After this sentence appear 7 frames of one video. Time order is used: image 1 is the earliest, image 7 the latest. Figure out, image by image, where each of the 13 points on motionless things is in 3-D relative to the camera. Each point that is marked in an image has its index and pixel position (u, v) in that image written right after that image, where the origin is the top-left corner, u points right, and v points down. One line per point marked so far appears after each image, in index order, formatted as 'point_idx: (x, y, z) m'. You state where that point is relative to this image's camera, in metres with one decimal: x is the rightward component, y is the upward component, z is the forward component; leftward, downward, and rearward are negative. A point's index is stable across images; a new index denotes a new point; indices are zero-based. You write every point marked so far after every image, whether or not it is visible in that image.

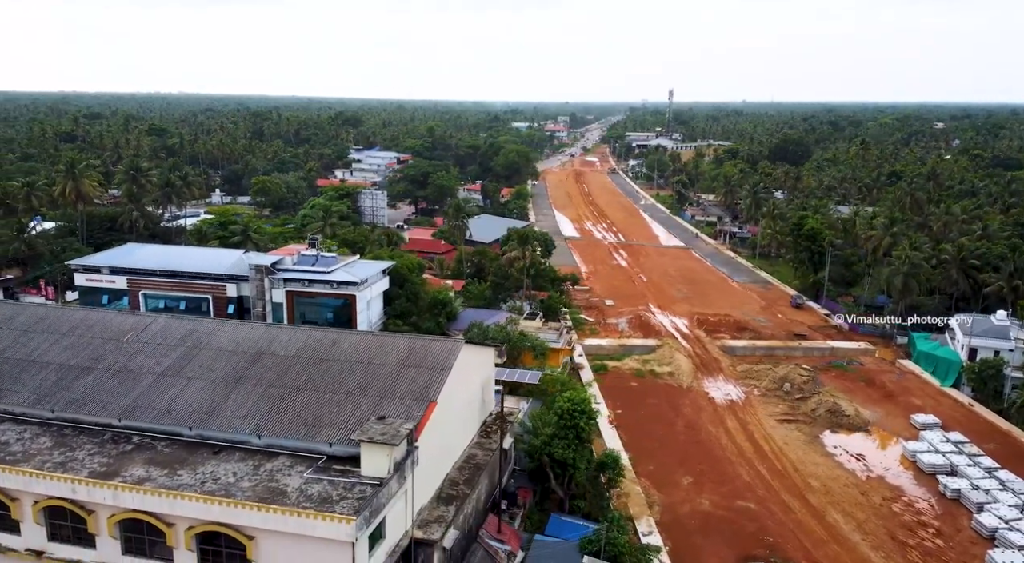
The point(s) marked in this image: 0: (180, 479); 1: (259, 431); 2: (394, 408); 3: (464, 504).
0: (-6.4, -3.8, +14.6) m
1: (-5.2, -3.1, +15.7) m
2: (-2.5, -2.7, +16.0) m
3: (-1.1, -5.0, +17.1) m
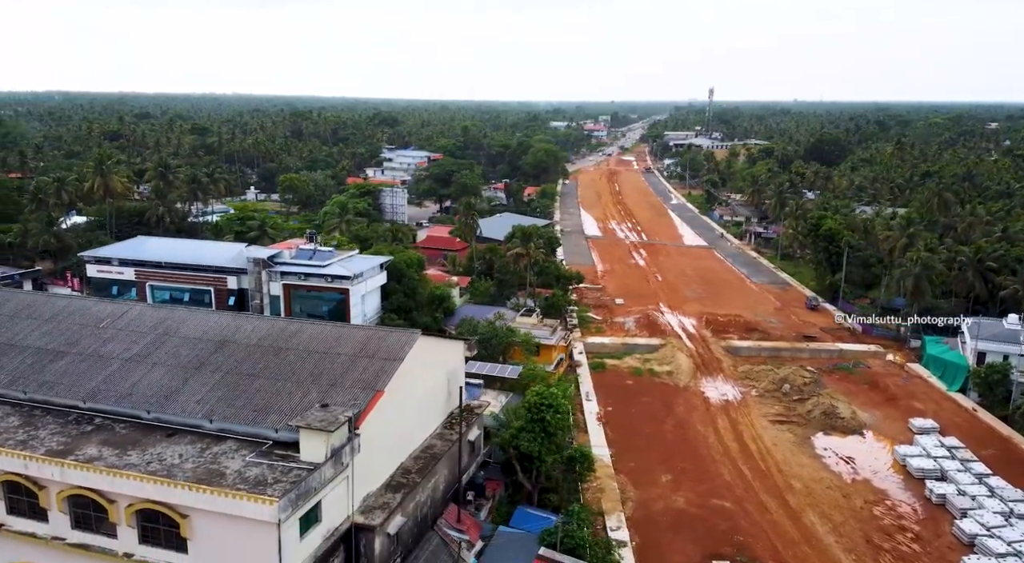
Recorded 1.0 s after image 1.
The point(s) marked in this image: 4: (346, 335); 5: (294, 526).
0: (-7.7, -3.5, +15.3) m
1: (-6.5, -2.9, +16.3) m
2: (-3.7, -2.5, +16.4) m
3: (-2.3, -4.8, +17.4) m
4: (-4.1, -1.3, +18.7) m
5: (-4.0, -4.5, +13.9) m
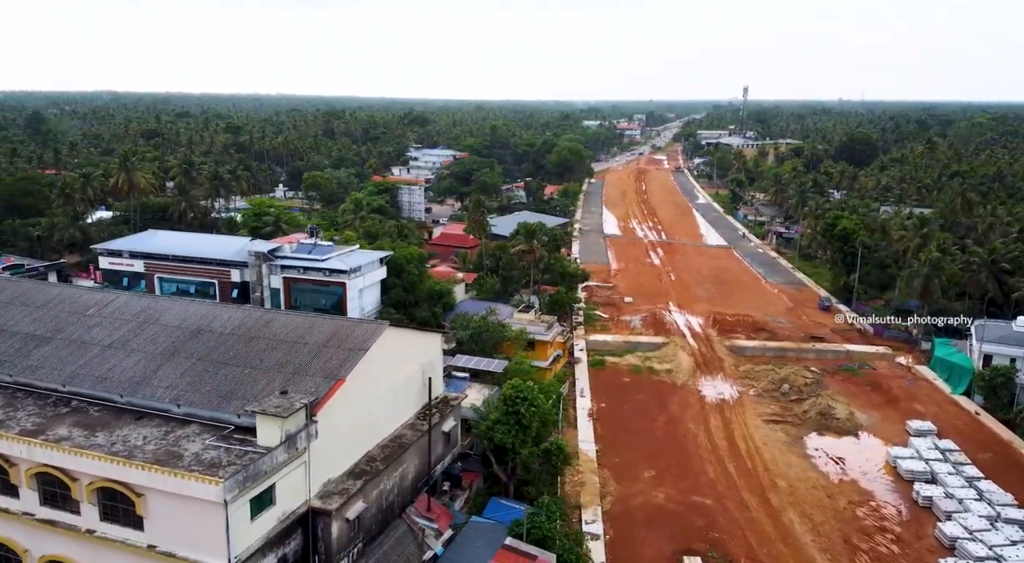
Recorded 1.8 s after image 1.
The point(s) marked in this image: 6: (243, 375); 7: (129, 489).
0: (-8.7, -3.3, +15.9) m
1: (-7.4, -2.6, +16.9) m
2: (-4.7, -2.3, +16.9) m
3: (-3.3, -4.6, +17.8) m
4: (-4.9, -1.1, +19.2) m
5: (-5.1, -4.3, +14.4) m
6: (-6.2, -2.1, +17.4) m
7: (-7.3, -4.0, +14.6) m
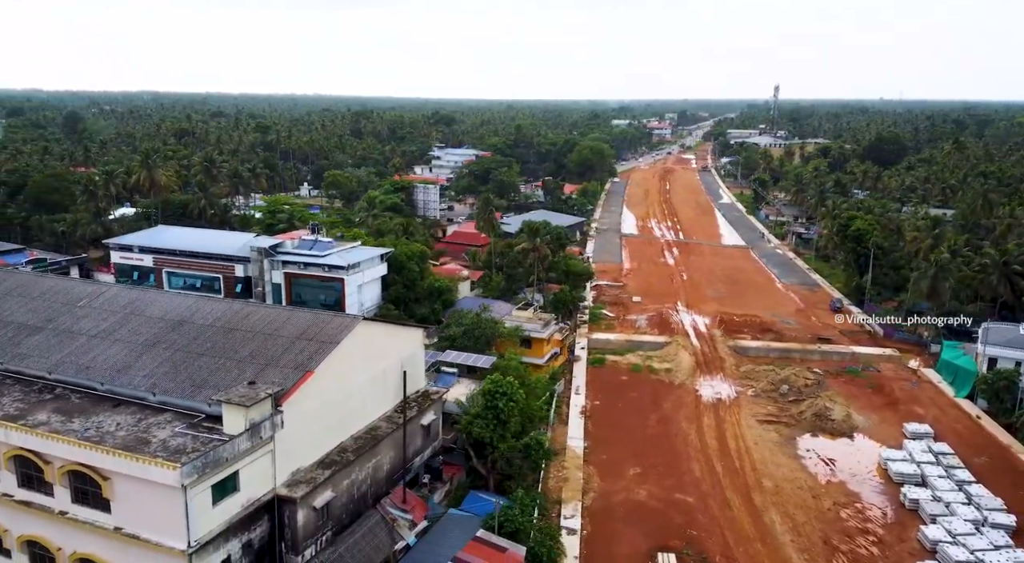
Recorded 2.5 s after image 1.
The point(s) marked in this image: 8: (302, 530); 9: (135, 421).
0: (-9.6, -3.1, +16.5) m
1: (-8.2, -2.4, +17.4) m
2: (-5.5, -2.1, +17.3) m
3: (-4.1, -4.5, +18.2) m
4: (-5.6, -0.9, +19.6) m
5: (-6.0, -4.1, +14.8) m
6: (-6.9, -2.0, +17.9) m
7: (-8.2, -3.8, +15.1) m
8: (-4.7, -5.5, +17.0) m
9: (-8.3, -3.1, +16.7) m
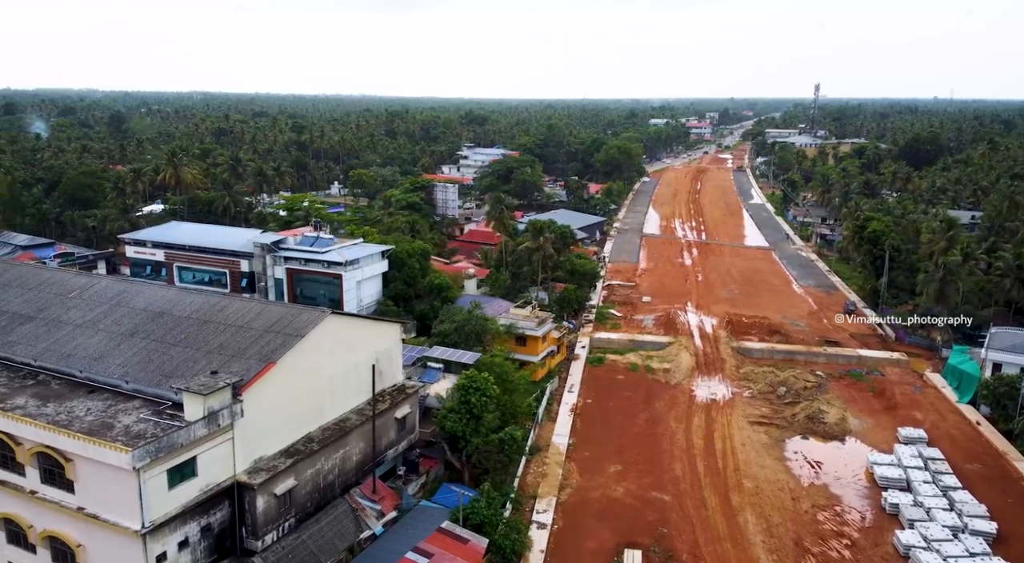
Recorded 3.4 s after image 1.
0: (-10.6, -2.9, +17.4) m
1: (-9.3, -2.3, +18.2) m
2: (-6.5, -2.0, +18.0) m
3: (-5.1, -4.4, +18.8) m
4: (-6.5, -0.8, +20.3) m
5: (-7.2, -4.0, +15.5) m
6: (-7.9, -1.8, +18.6) m
7: (-9.4, -3.6, +15.9) m
8: (-5.8, -5.4, +17.6) m
9: (-9.3, -2.9, +17.5) m
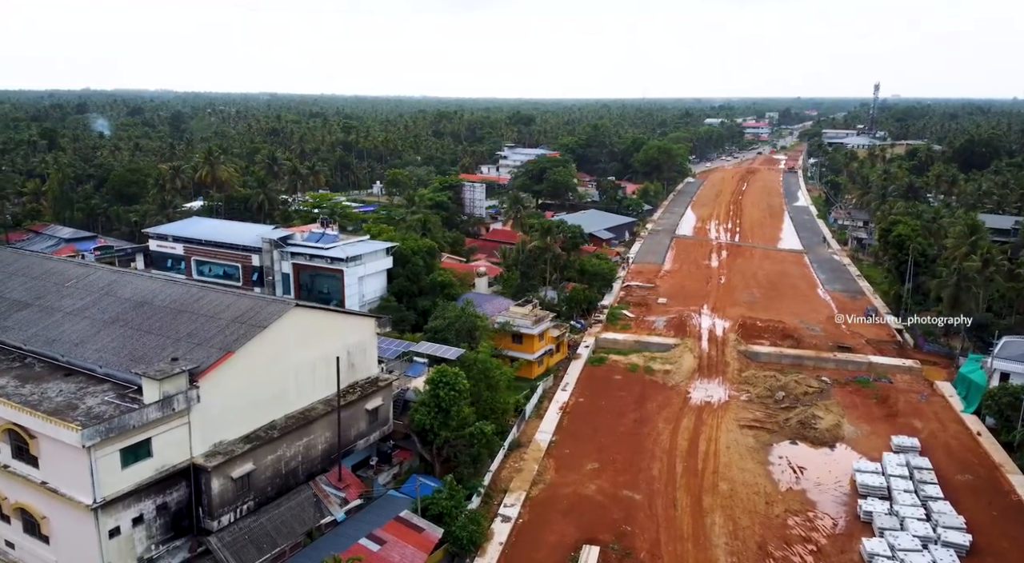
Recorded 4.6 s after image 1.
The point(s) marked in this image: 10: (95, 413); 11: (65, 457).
0: (-12.0, -2.6, +18.6) m
1: (-10.5, -2.0, +19.4) m
2: (-7.8, -1.8, +18.9) m
3: (-6.3, -4.2, +19.6) m
4: (-7.6, -0.6, +21.2) m
5: (-8.7, -3.8, +16.5) m
6: (-9.2, -1.6, +19.7) m
7: (-10.9, -3.4, +17.1) m
8: (-7.1, -5.2, +18.5) m
9: (-10.7, -2.6, +18.7) m
10: (-9.5, -3.0, +17.3) m
11: (-9.6, -3.9, +16.5) m
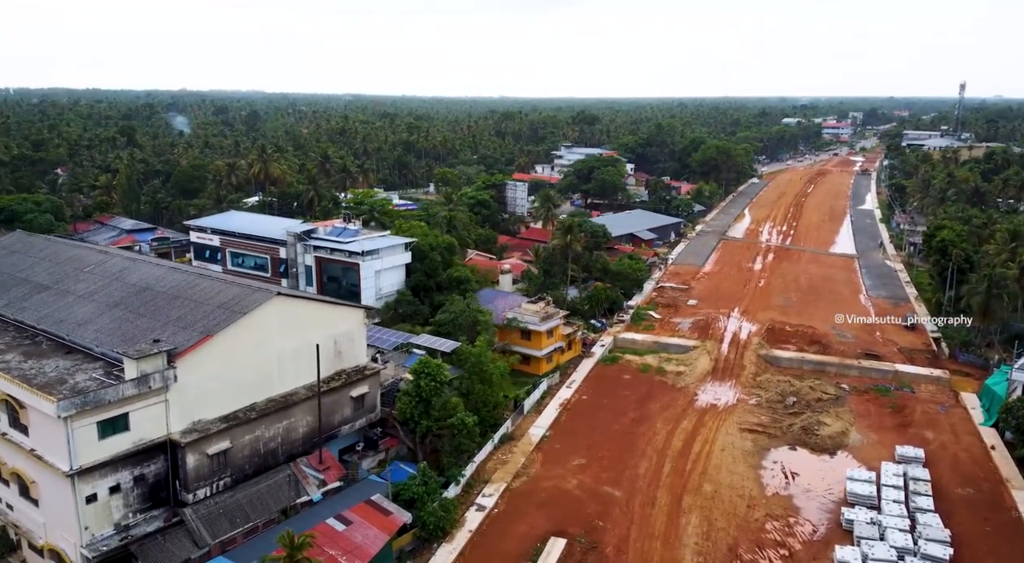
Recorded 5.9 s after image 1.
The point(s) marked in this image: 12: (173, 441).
0: (-13.0, -2.2, +20.3) m
1: (-11.5, -1.6, +20.9) m
2: (-8.8, -1.4, +20.2) m
3: (-7.3, -3.9, +20.8) m
4: (-8.4, -0.3, +22.5) m
5: (-10.0, -3.4, +17.9) m
6: (-10.1, -1.2, +21.1) m
7: (-12.1, -3.0, +18.7) m
8: (-8.3, -4.9, +19.7) m
9: (-11.7, -2.2, +20.2) m
10: (-10.6, -2.6, +18.8) m
11: (-10.9, -3.5, +18.0) m
12: (-8.7, -4.1, +19.6) m
